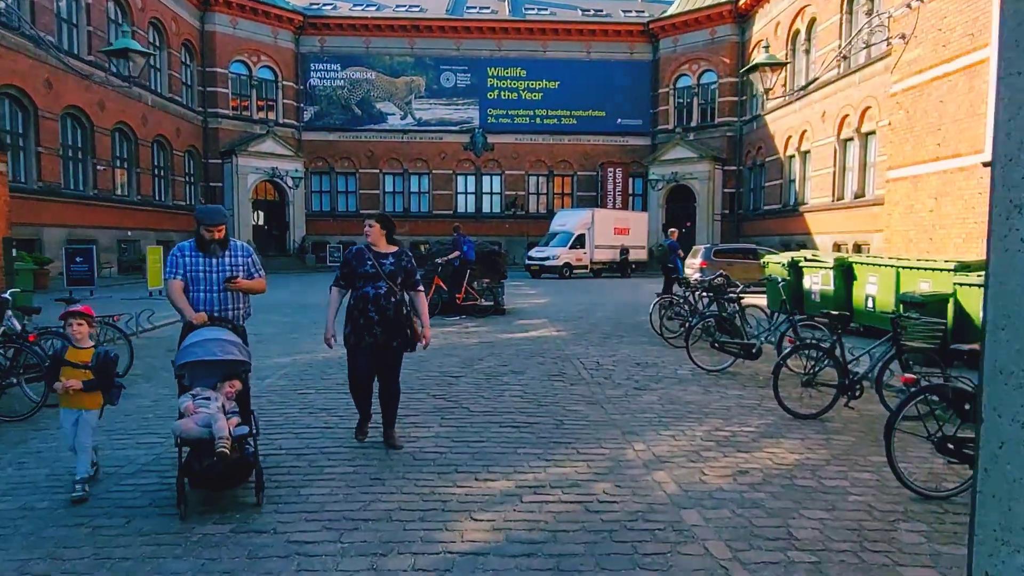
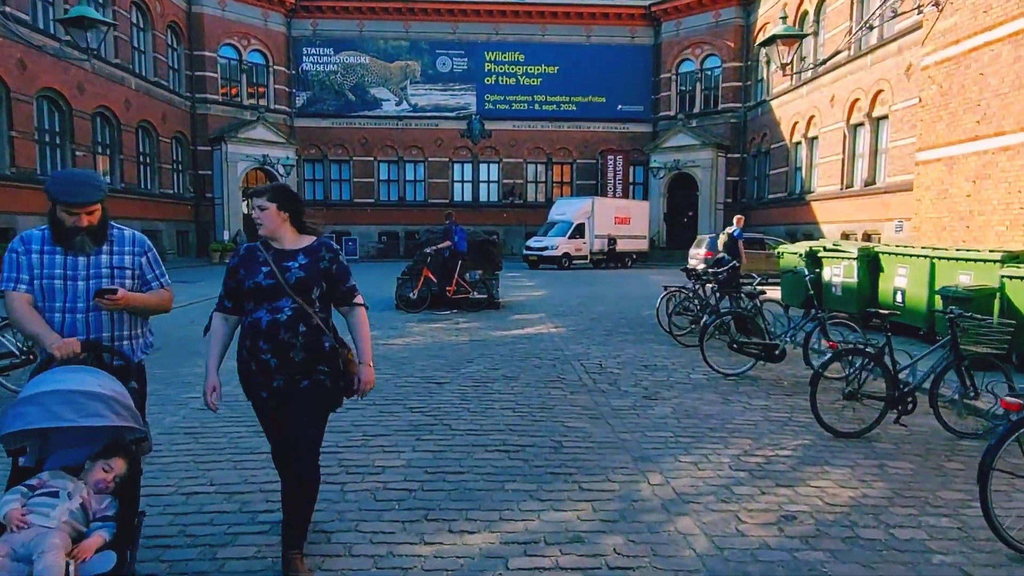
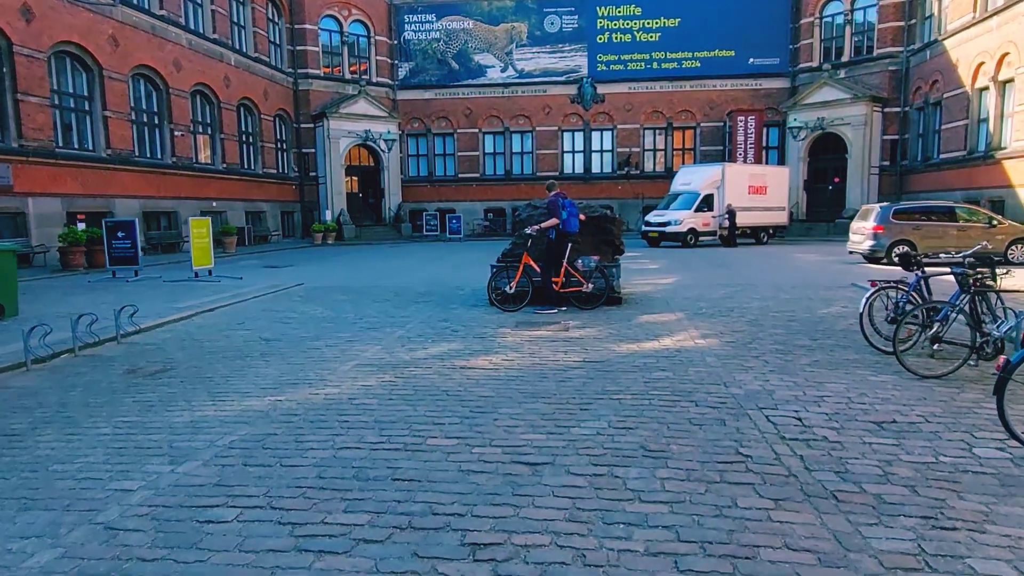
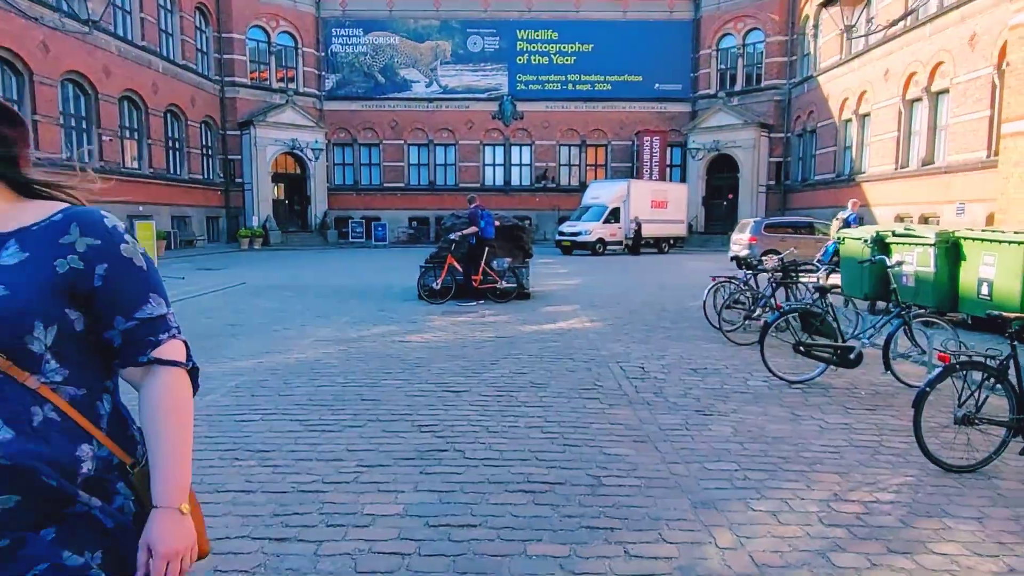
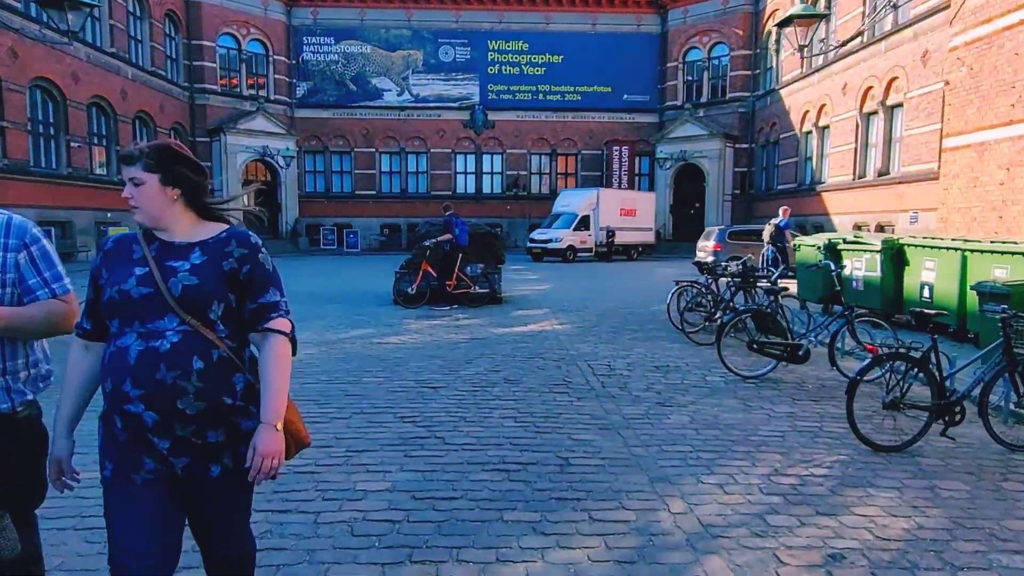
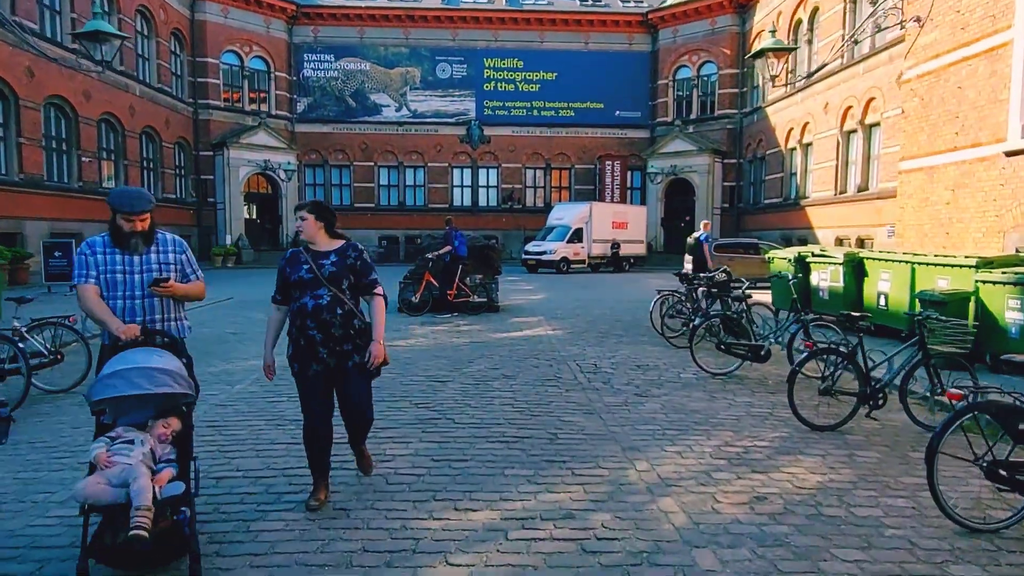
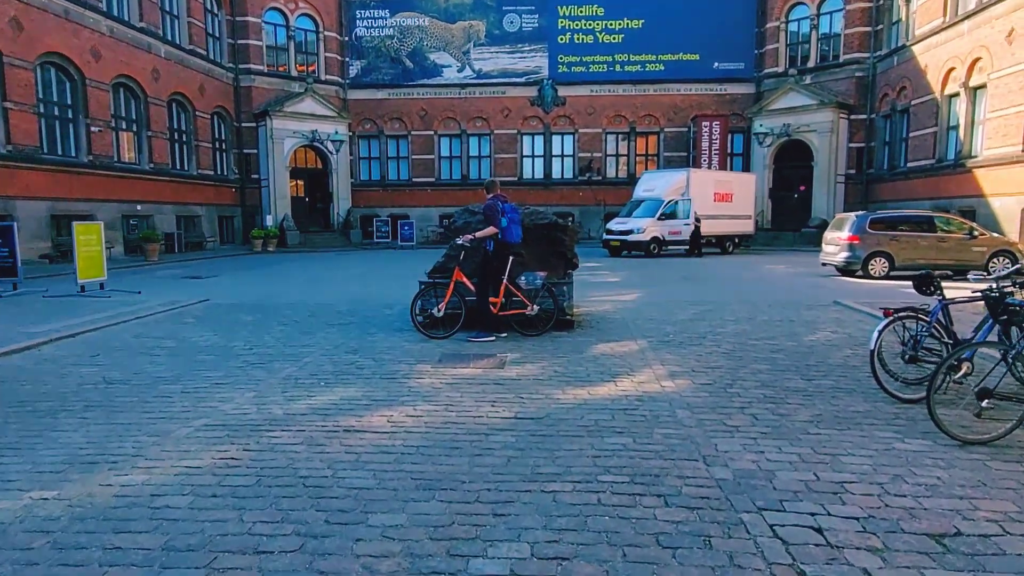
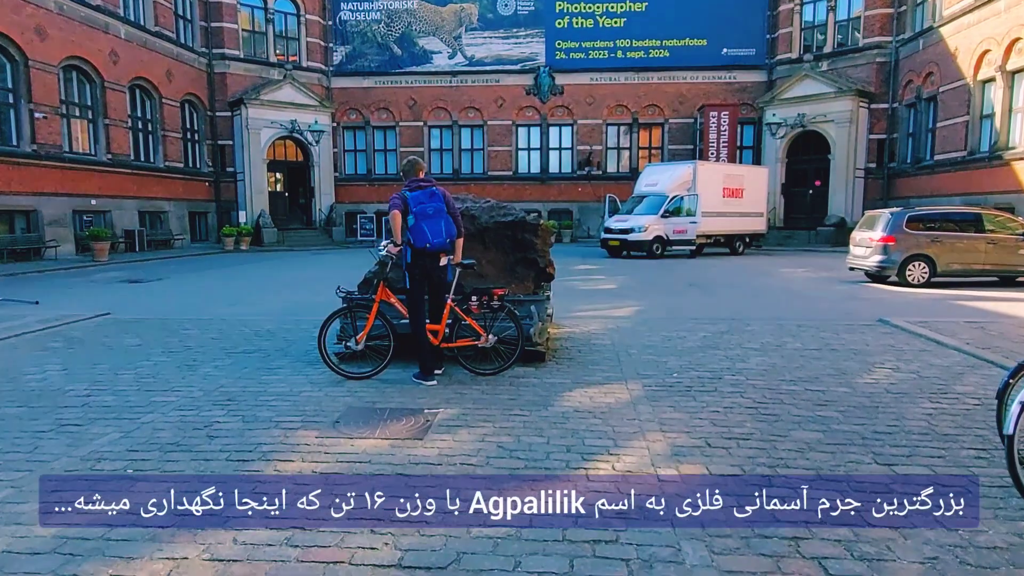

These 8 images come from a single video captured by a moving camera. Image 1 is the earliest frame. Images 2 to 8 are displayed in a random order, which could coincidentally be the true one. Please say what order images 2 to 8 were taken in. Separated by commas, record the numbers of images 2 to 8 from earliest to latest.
6, 2, 5, 4, 3, 7, 8
